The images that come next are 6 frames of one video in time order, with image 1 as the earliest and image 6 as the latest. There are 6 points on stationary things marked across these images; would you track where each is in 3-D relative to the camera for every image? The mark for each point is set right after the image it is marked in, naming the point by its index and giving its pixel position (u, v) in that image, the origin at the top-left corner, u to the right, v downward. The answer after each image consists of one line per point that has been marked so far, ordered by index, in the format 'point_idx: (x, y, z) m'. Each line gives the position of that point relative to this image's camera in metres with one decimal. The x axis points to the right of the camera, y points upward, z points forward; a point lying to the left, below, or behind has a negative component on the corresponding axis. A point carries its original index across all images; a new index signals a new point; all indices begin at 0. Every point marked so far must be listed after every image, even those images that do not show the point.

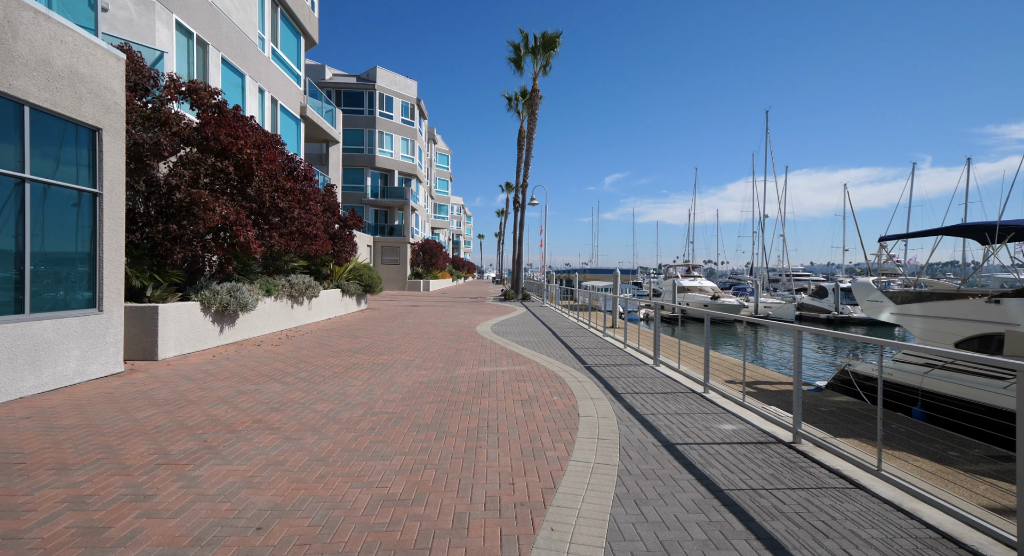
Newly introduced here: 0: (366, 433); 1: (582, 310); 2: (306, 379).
0: (-1.4, -1.5, +4.7) m
1: (+2.7, -1.2, +18.3) m
2: (-2.9, -1.4, +6.8) m
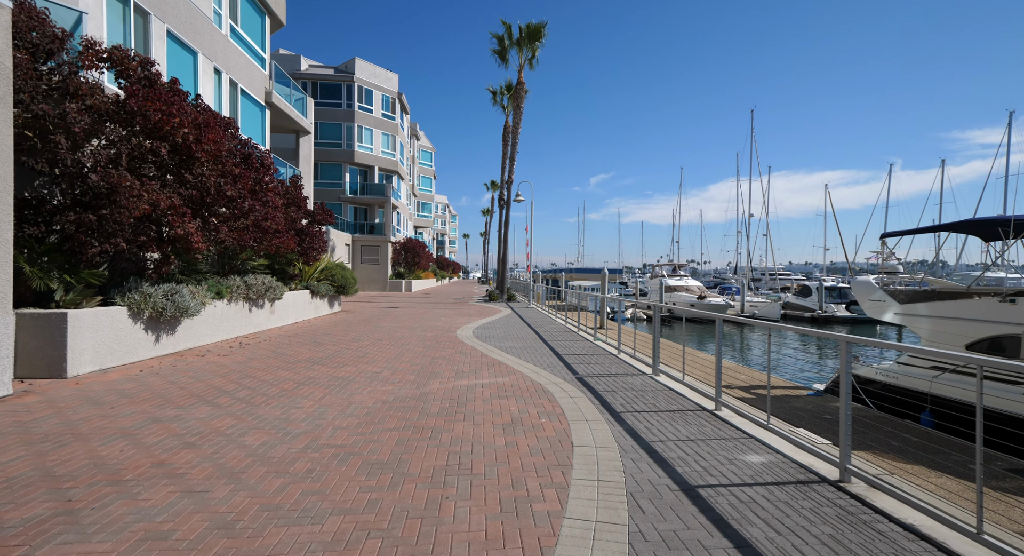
0: (-1.6, -1.5, +3.6) m
1: (+2.1, -1.1, +17.4) m
2: (-3.1, -1.4, +5.6) m
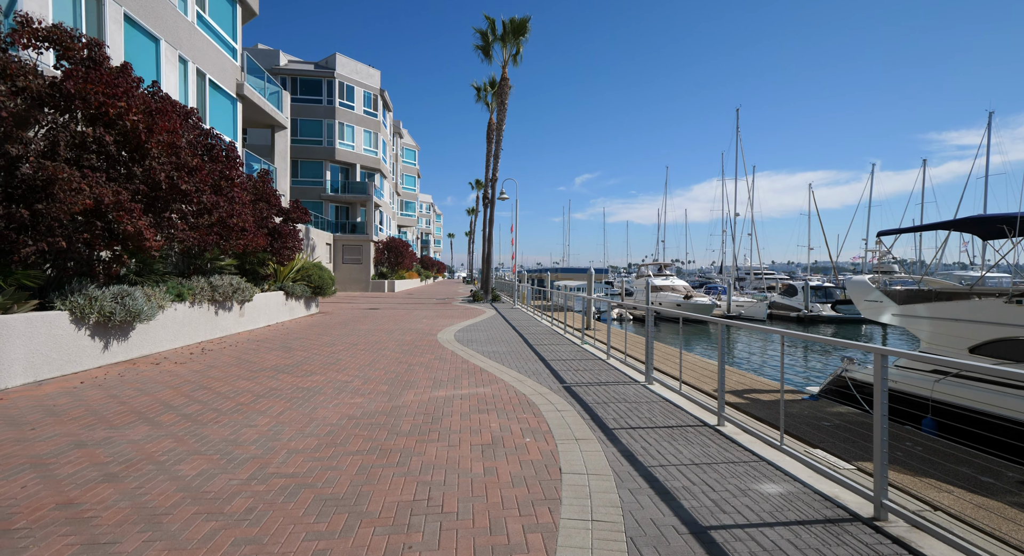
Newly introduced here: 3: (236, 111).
0: (-1.7, -1.5, +3.0) m
1: (+1.6, -1.2, +16.9) m
2: (-3.3, -1.4, +5.0) m
3: (-8.8, +5.4, +15.4) m
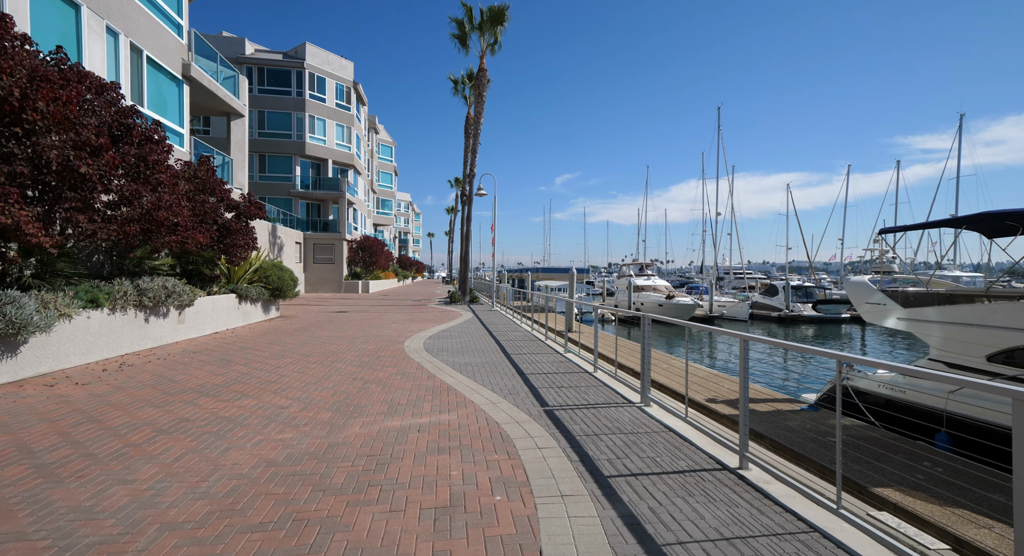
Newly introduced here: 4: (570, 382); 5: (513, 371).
0: (-1.9, -1.6, +1.8) m
1: (+0.8, -1.2, +15.8) m
2: (-3.6, -1.5, +3.7) m
3: (-9.5, +5.4, +13.9) m
4: (+0.9, -1.5, +7.3) m
5: (0.0, -1.5, +7.9) m
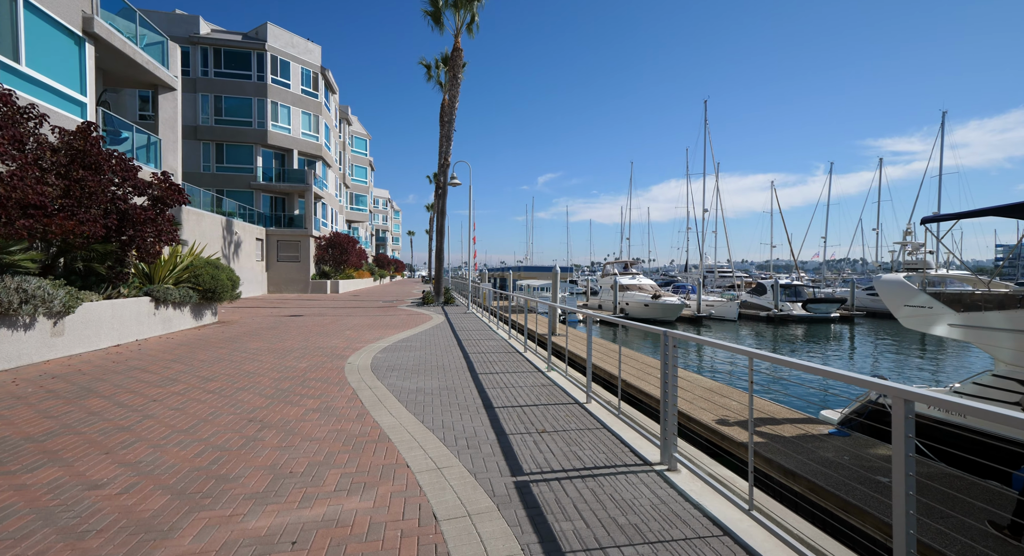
0: (-2.1, -1.6, -0.3) m
1: (+0.1, -1.1, +13.8) m
2: (-3.9, -1.5, +1.6) m
3: (-10.2, +5.4, +11.5) m
4: (+0.4, -1.5, +5.3) m
5: (-0.4, -1.5, +5.8) m
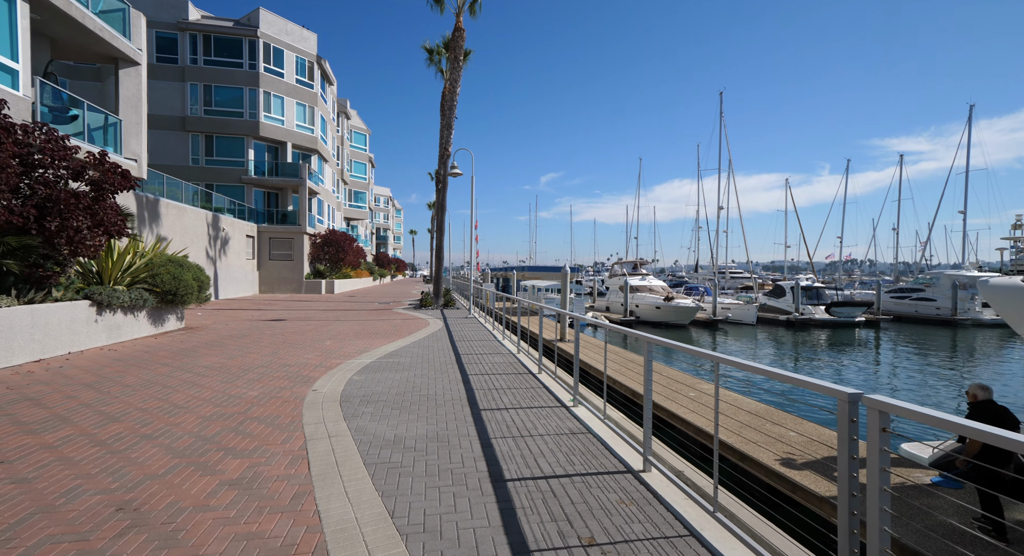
0: (-2.0, -1.6, -2.2) m
1: (+0.3, -1.2, +11.9) m
2: (-3.7, -1.5, -0.3) m
3: (-10.0, +5.4, +9.7) m
4: (+0.6, -1.6, +3.4) m
5: (-0.2, -1.5, +4.0) m
